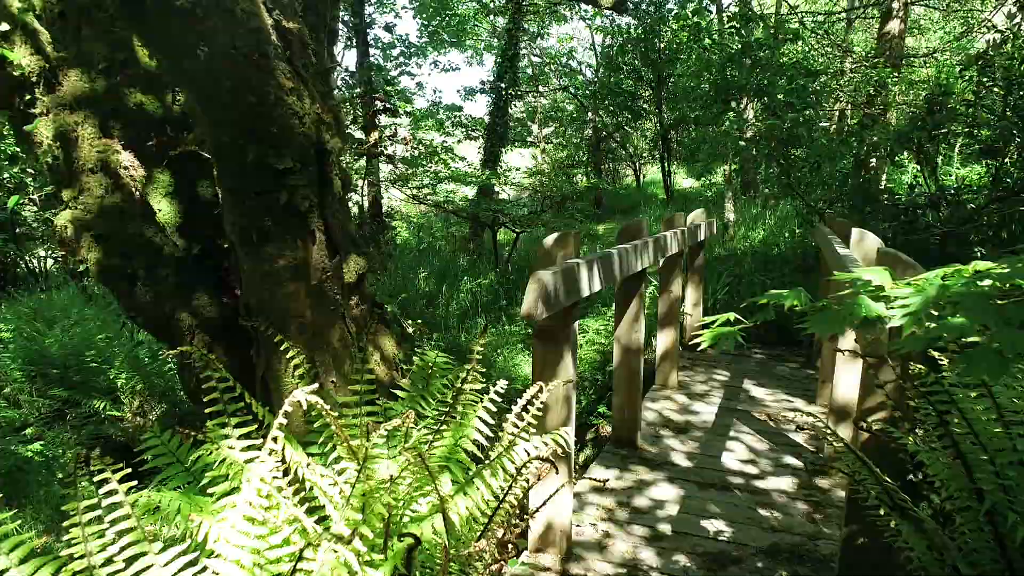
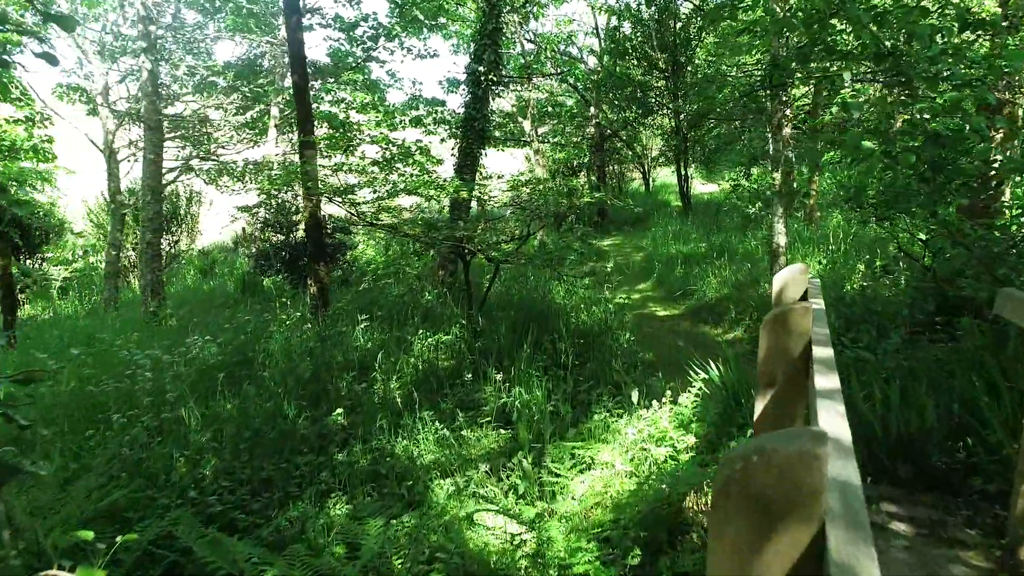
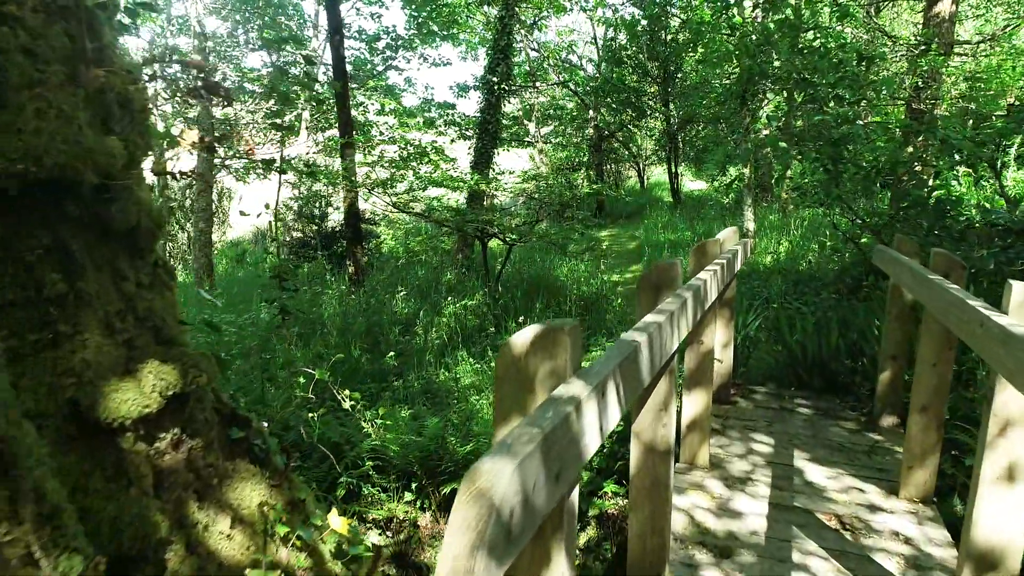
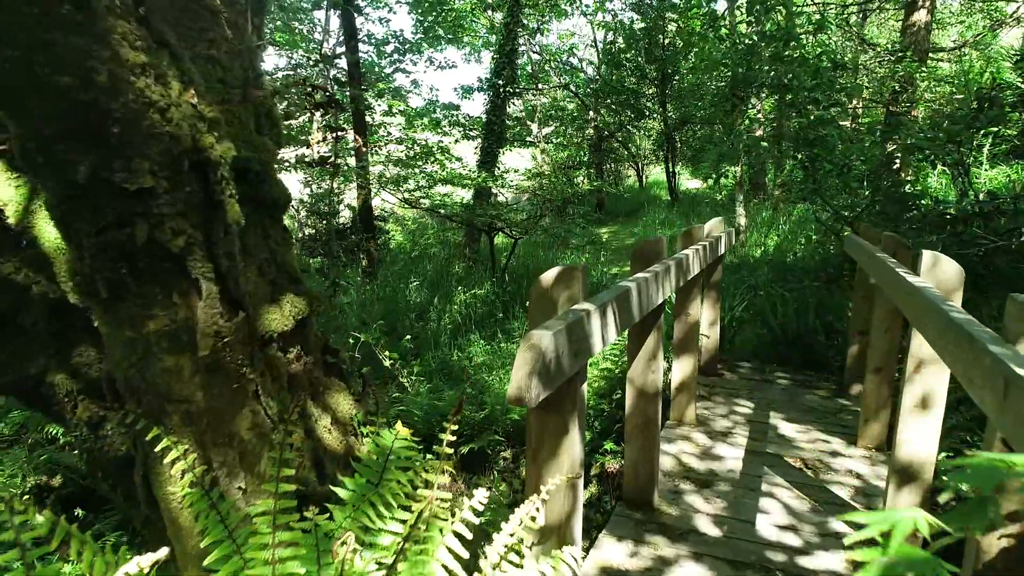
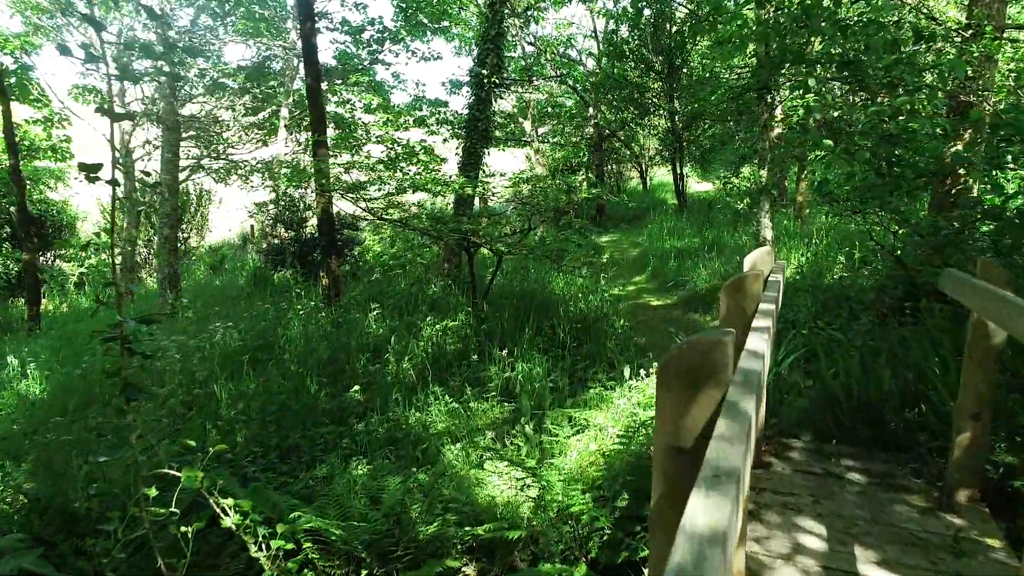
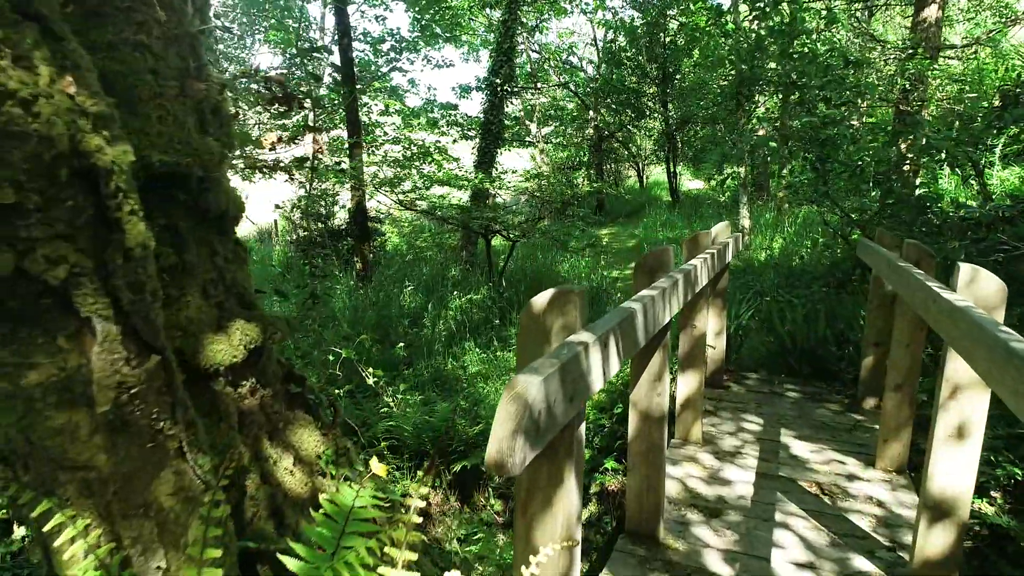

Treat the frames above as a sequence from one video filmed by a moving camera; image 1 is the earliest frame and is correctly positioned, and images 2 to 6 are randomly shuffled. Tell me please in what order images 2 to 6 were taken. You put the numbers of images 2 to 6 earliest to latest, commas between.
4, 6, 3, 5, 2
